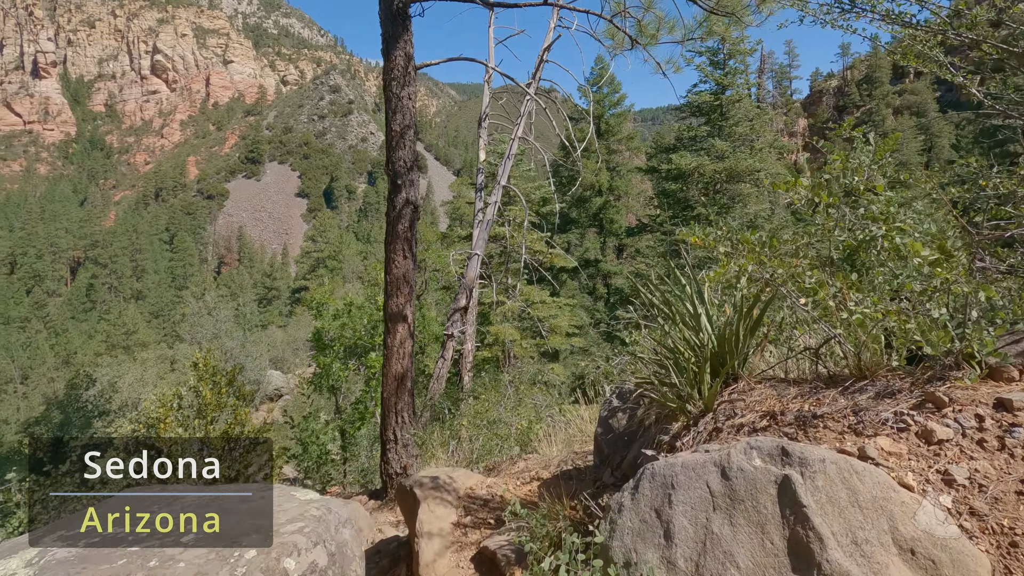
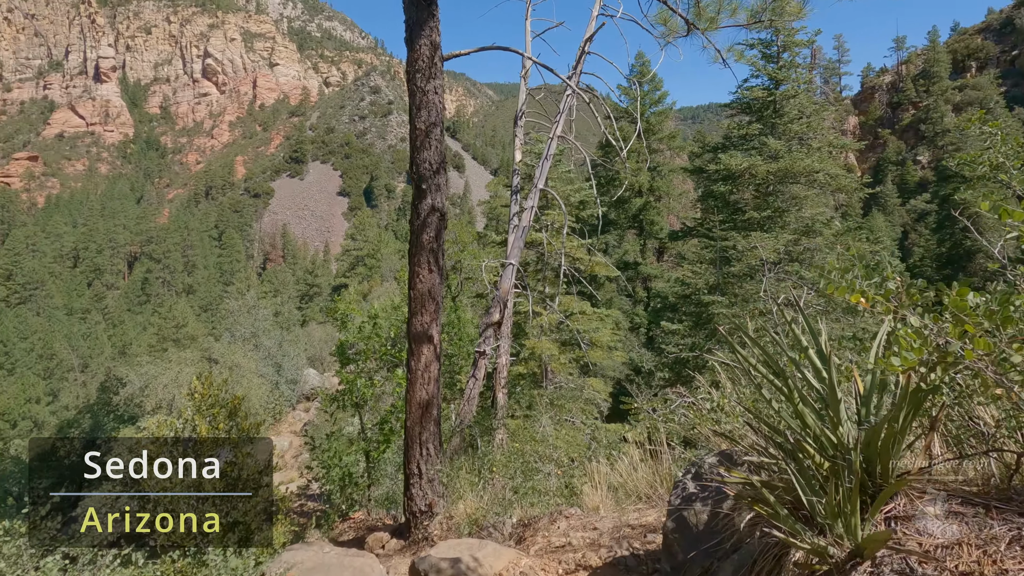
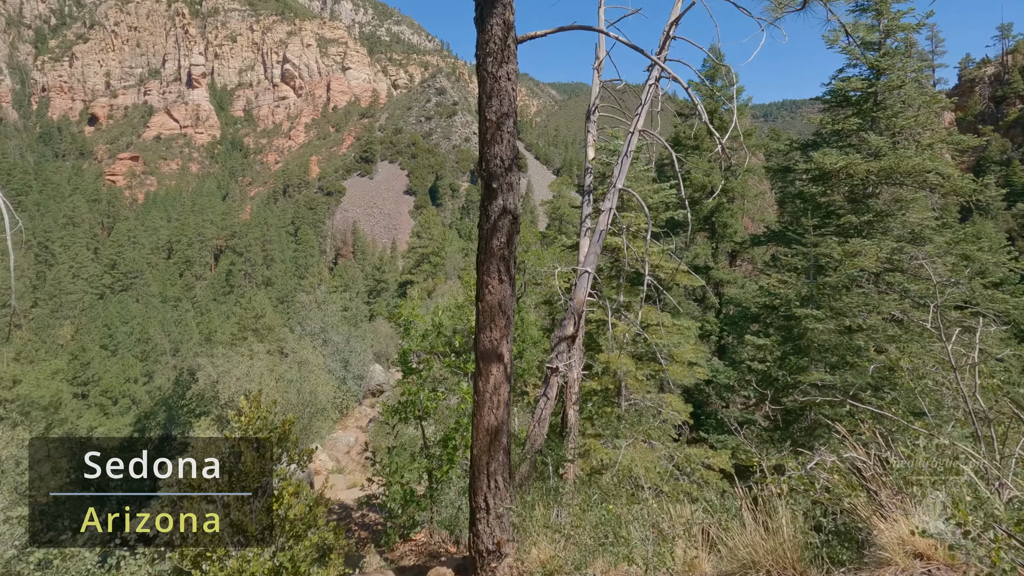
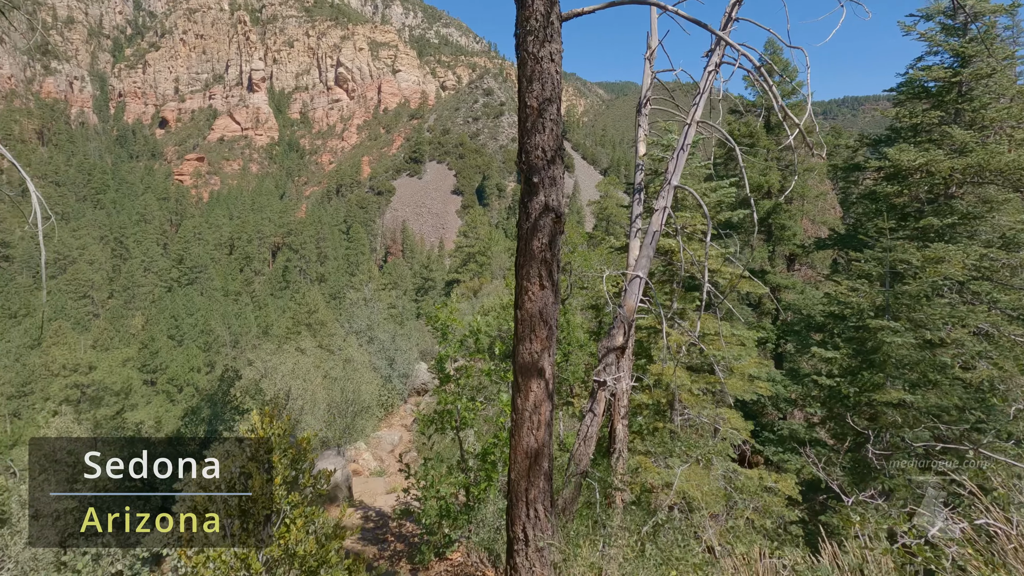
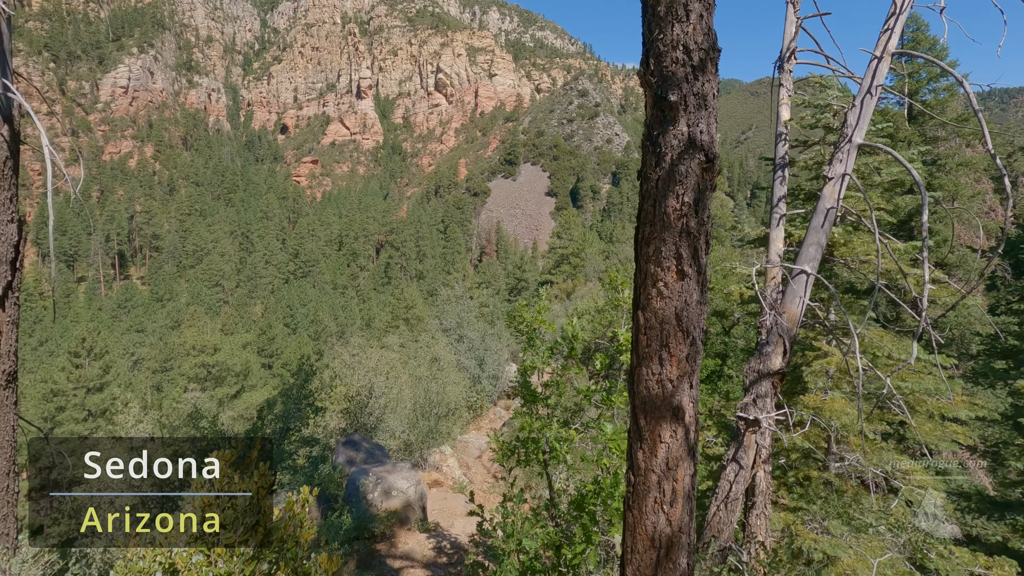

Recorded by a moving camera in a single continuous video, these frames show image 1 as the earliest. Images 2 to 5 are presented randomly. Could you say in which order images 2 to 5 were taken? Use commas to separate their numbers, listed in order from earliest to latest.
2, 3, 4, 5
